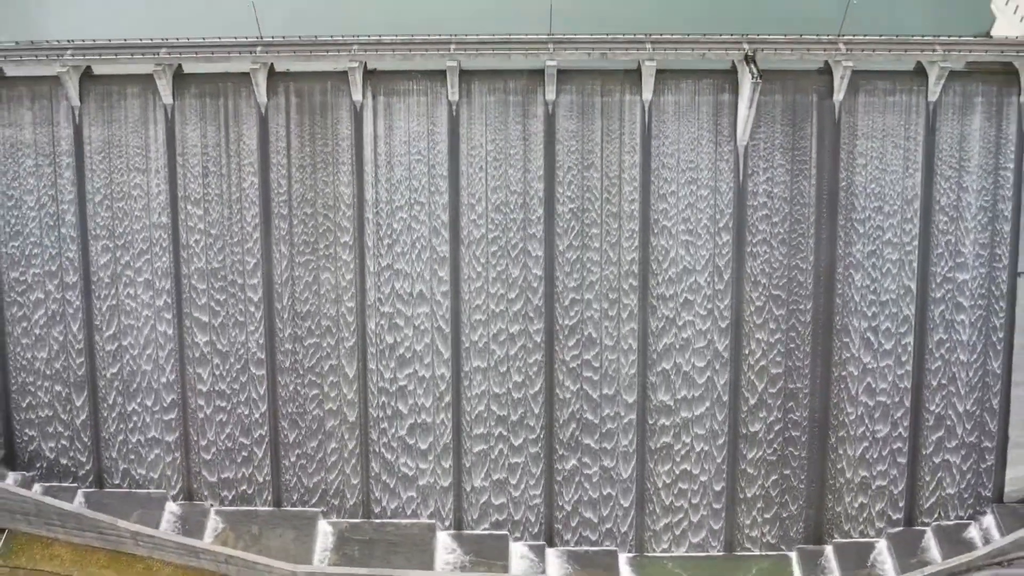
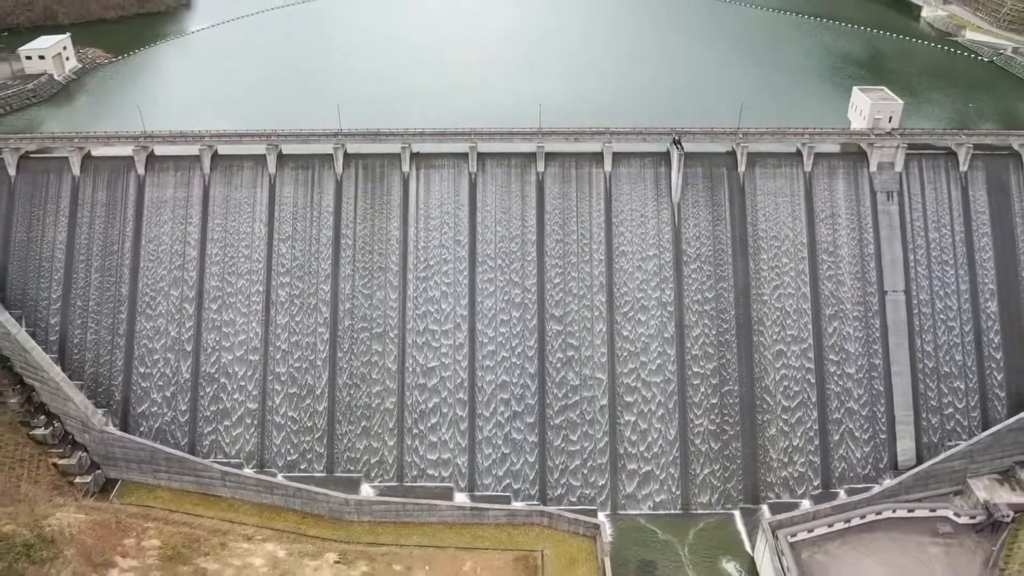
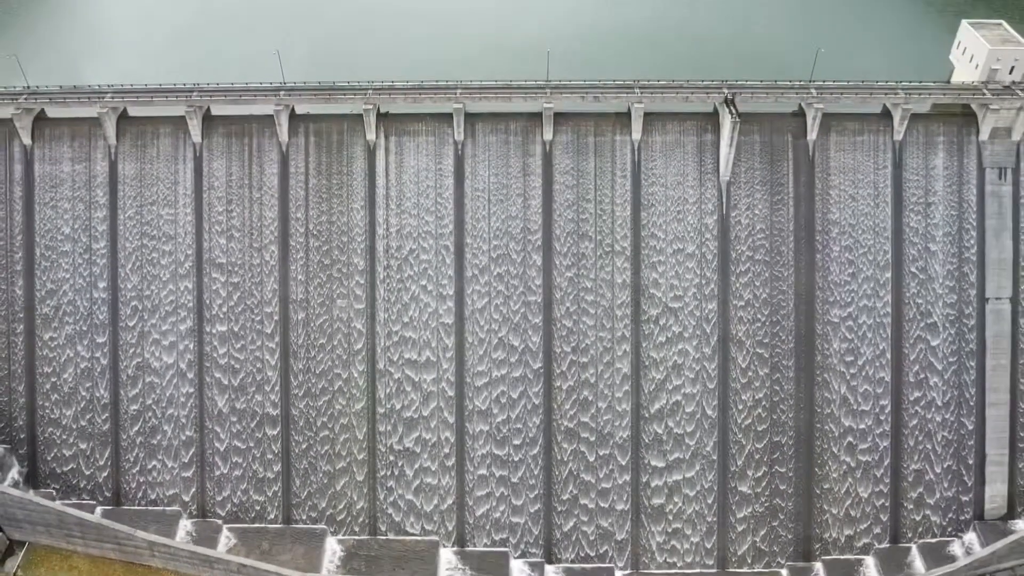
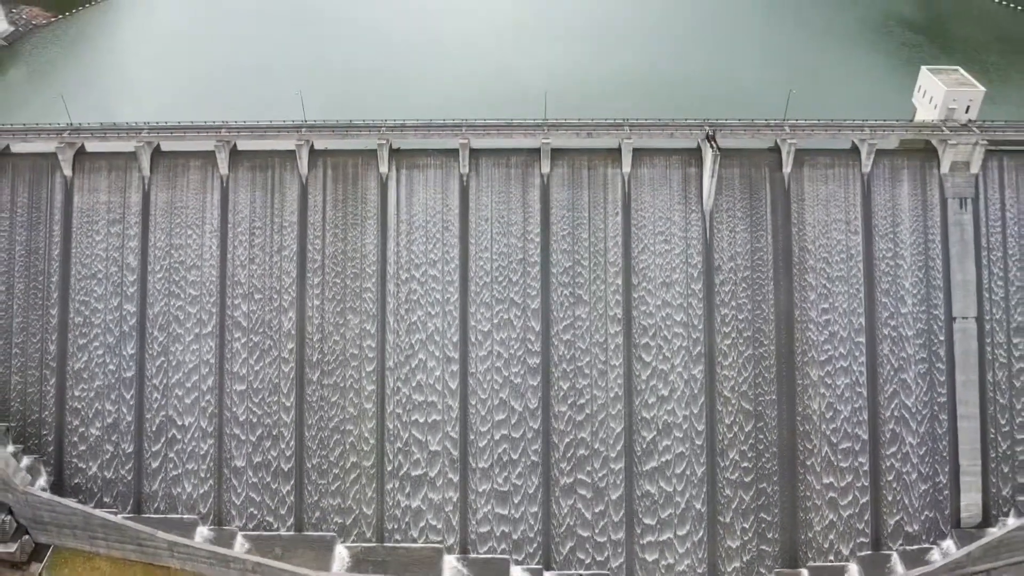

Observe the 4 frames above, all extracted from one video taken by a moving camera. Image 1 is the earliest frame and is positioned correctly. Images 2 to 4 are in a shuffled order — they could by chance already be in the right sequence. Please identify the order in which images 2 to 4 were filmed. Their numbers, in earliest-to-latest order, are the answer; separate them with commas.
3, 4, 2
